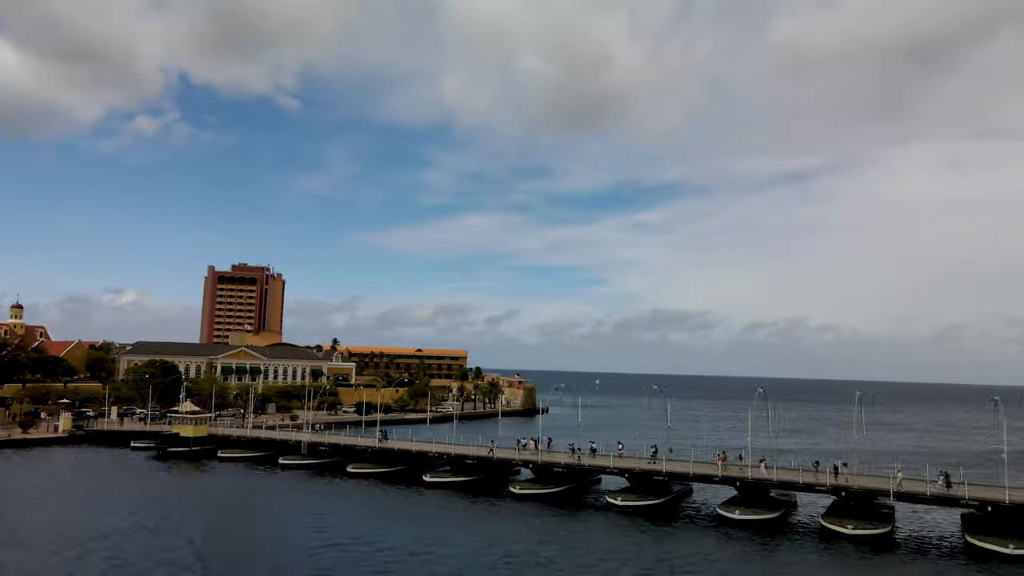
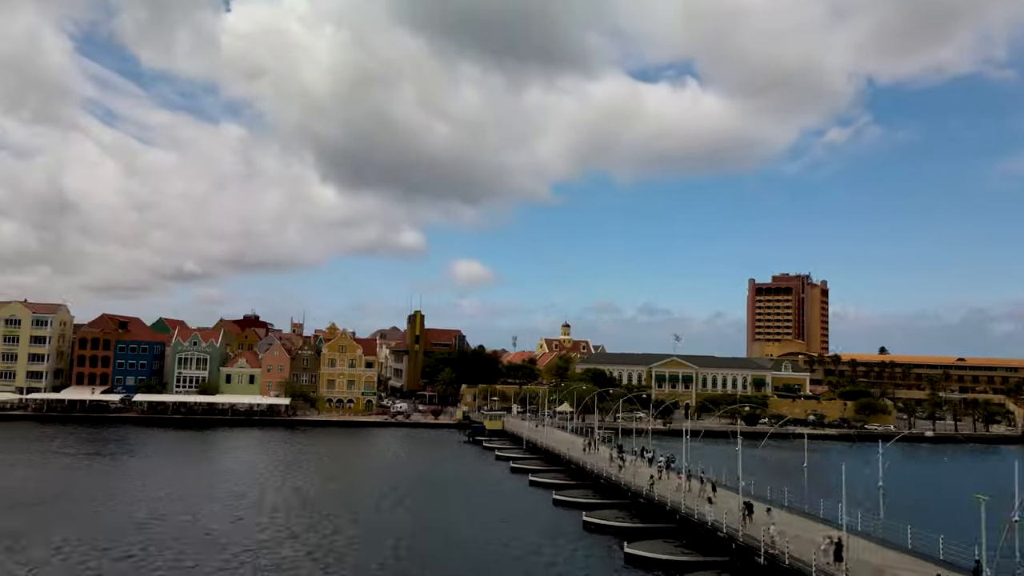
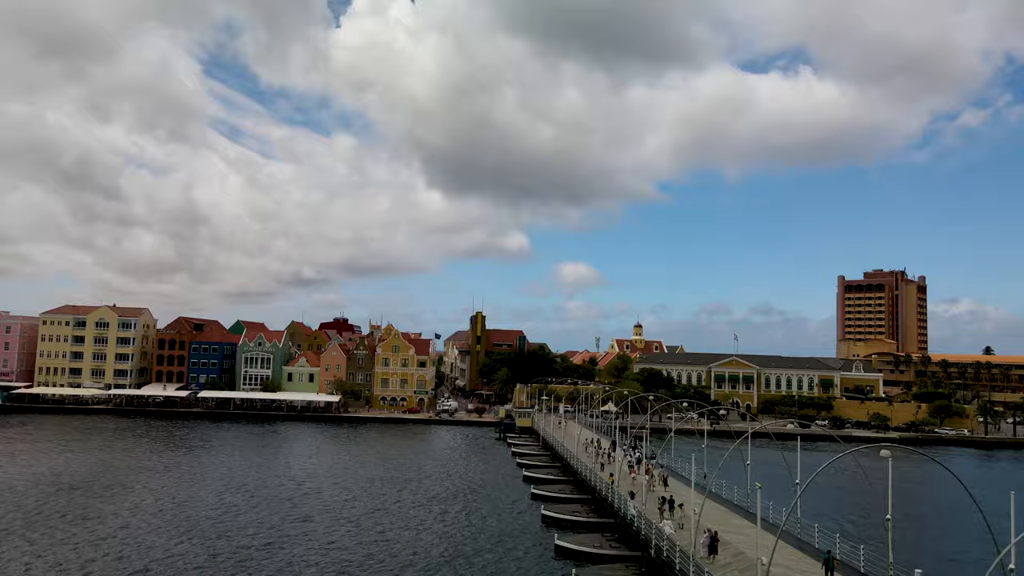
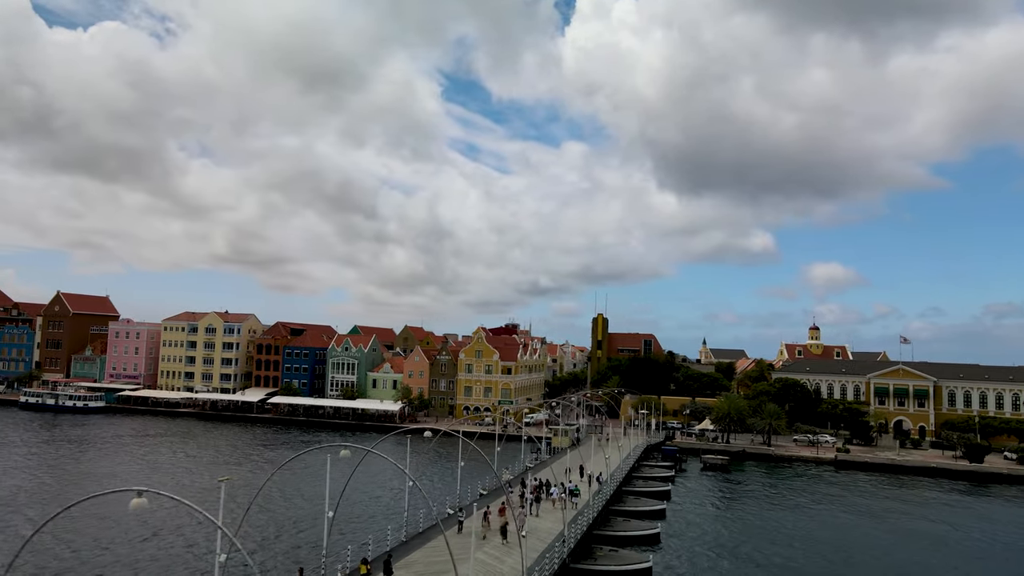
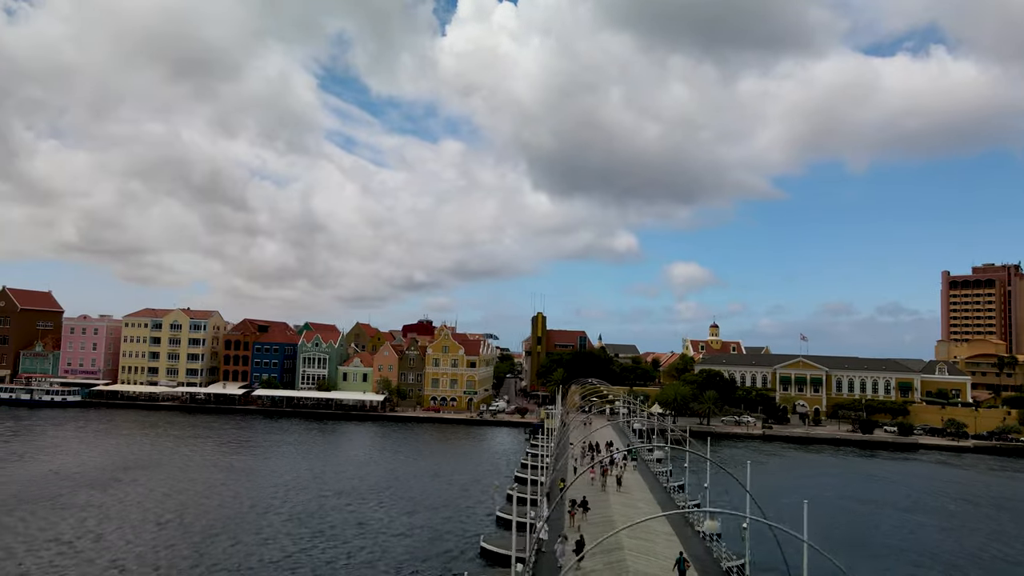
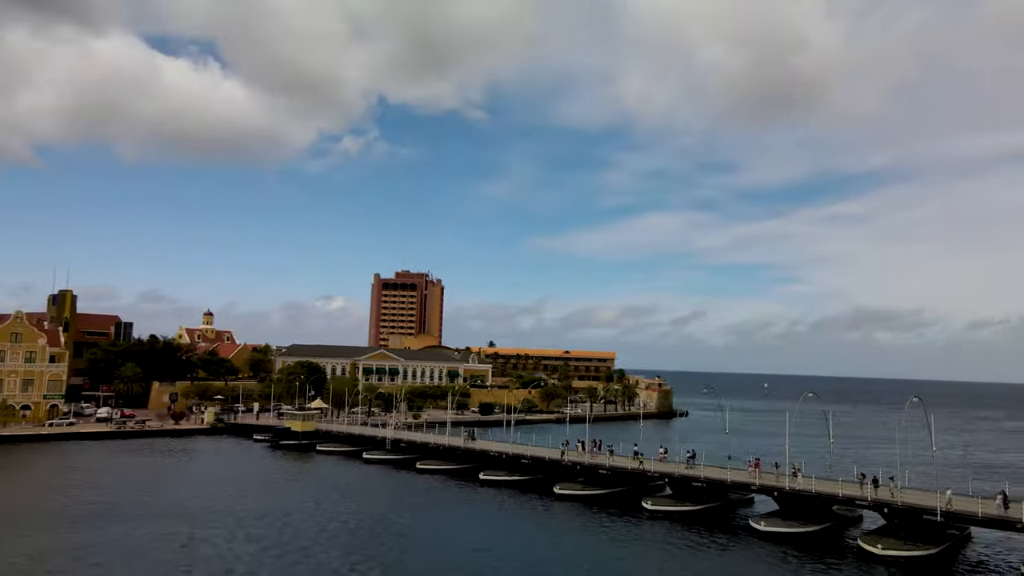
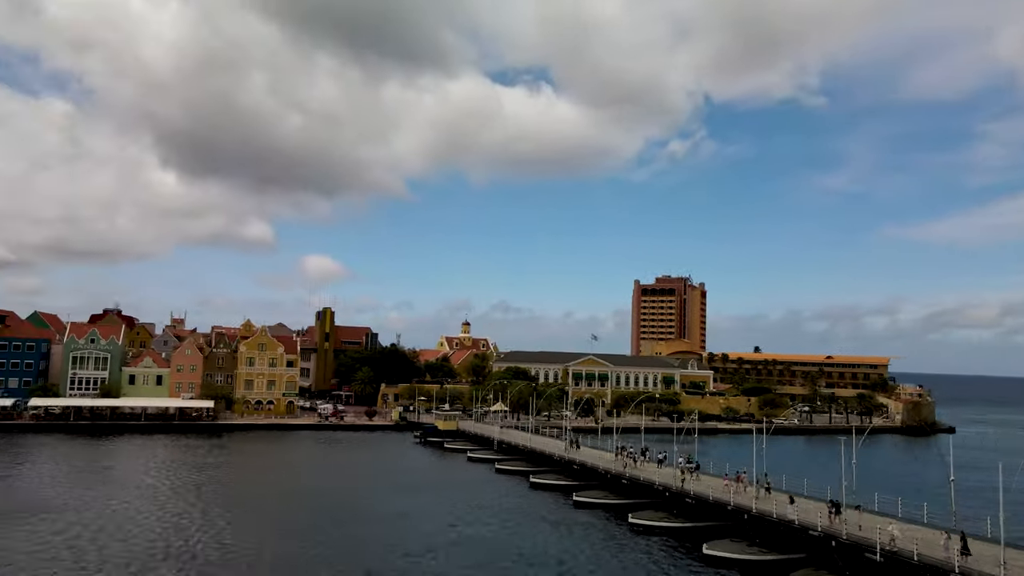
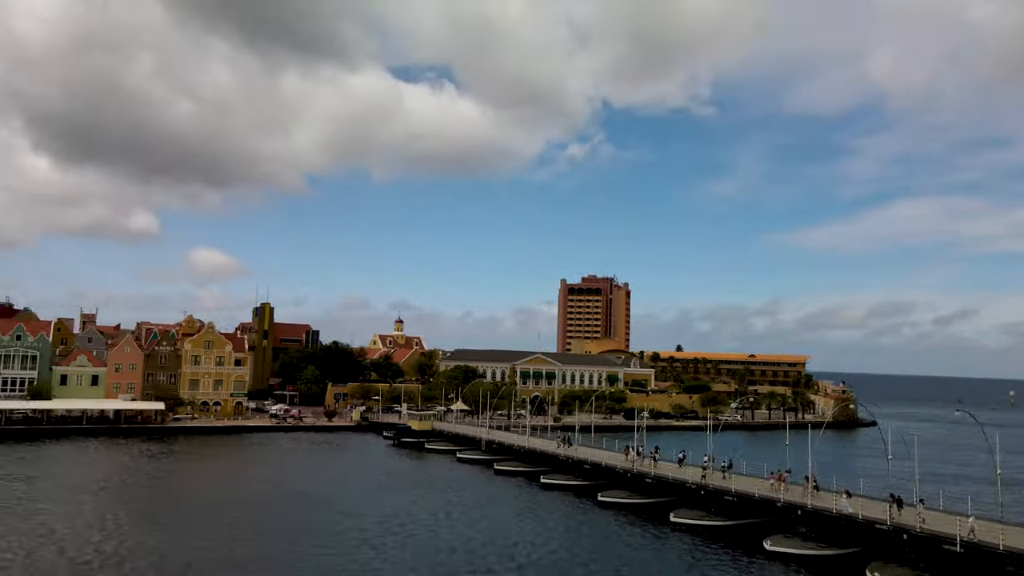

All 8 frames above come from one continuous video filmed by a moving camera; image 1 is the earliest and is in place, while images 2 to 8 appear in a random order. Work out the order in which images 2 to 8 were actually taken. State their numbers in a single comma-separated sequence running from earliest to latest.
6, 8, 7, 2, 3, 5, 4
